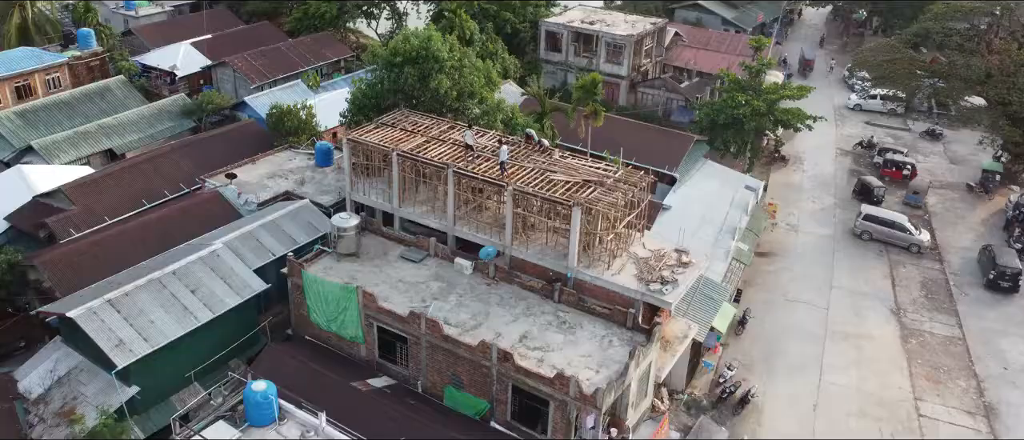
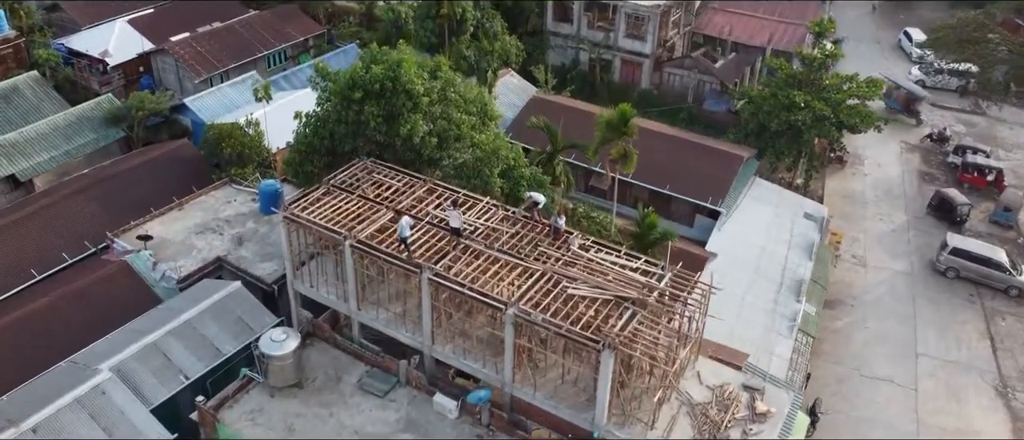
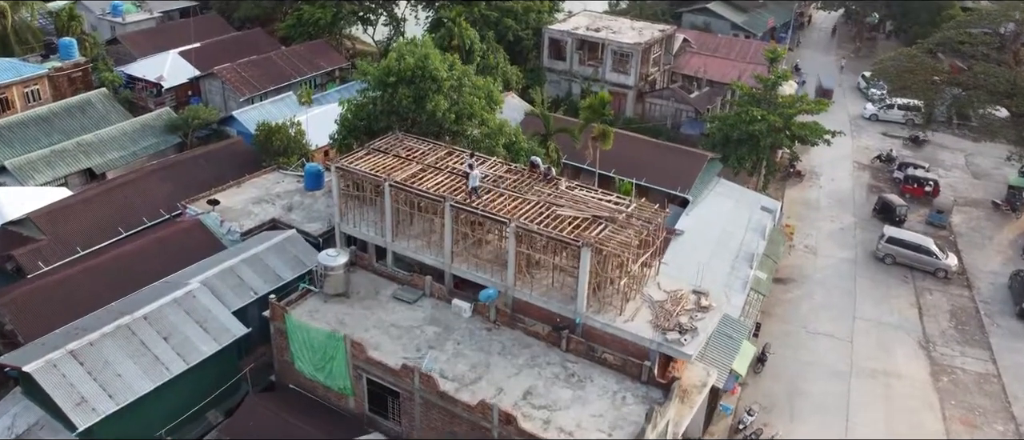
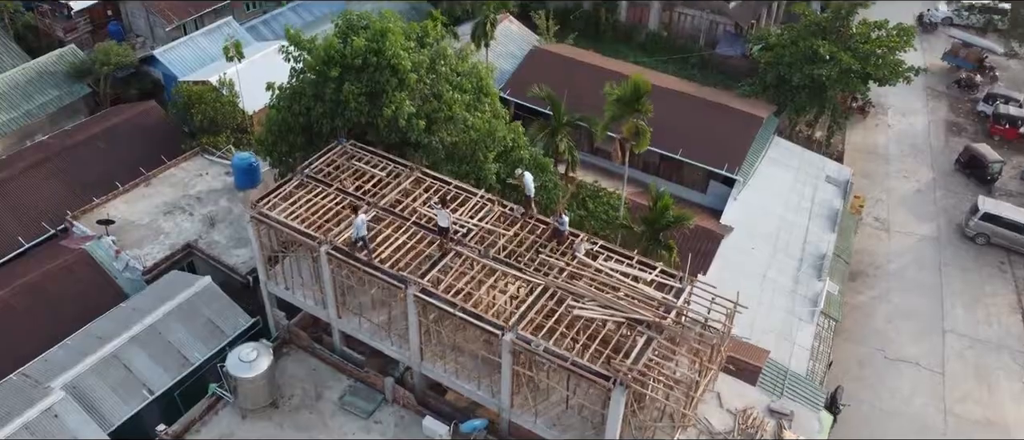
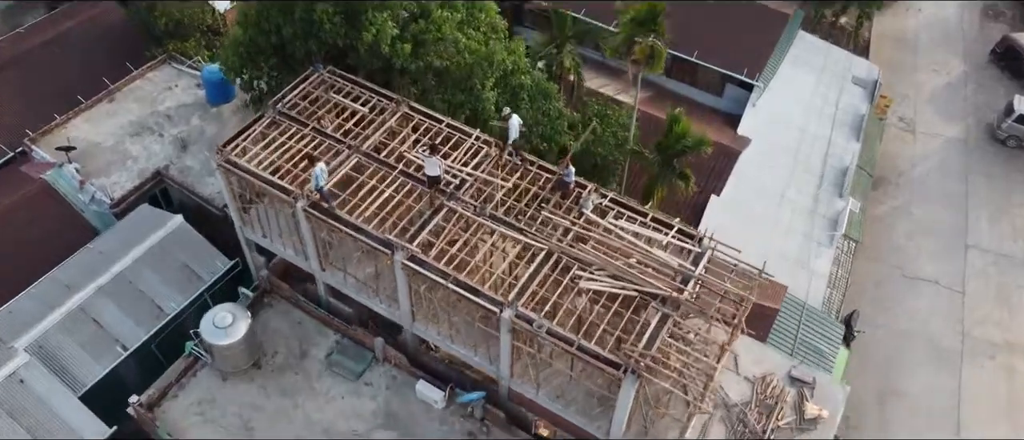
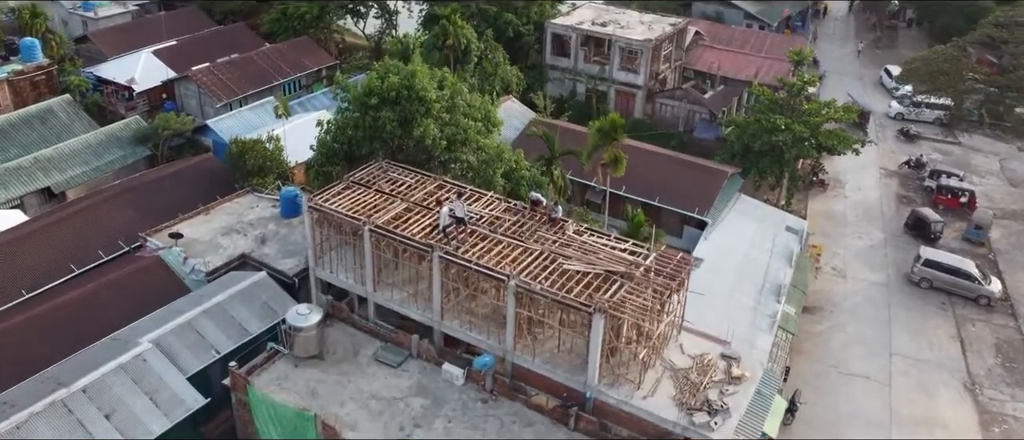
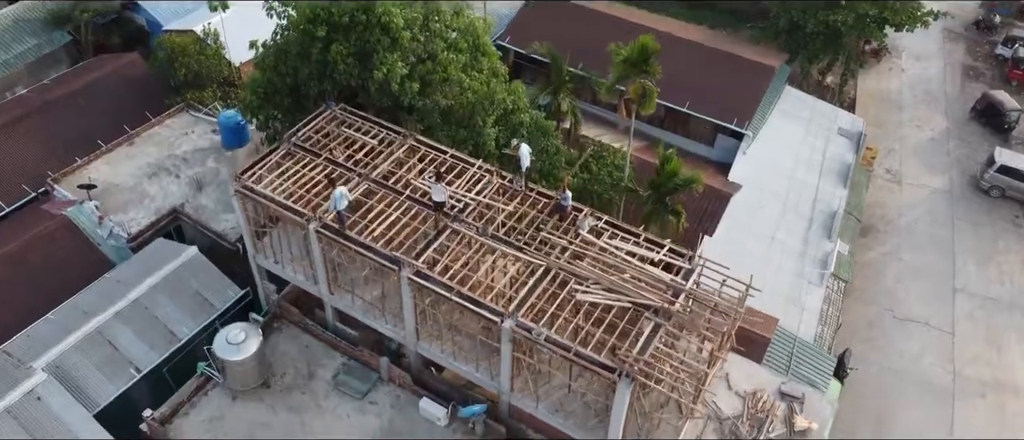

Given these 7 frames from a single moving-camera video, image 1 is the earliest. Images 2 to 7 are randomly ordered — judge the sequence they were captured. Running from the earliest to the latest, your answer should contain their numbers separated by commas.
3, 6, 2, 4, 7, 5
